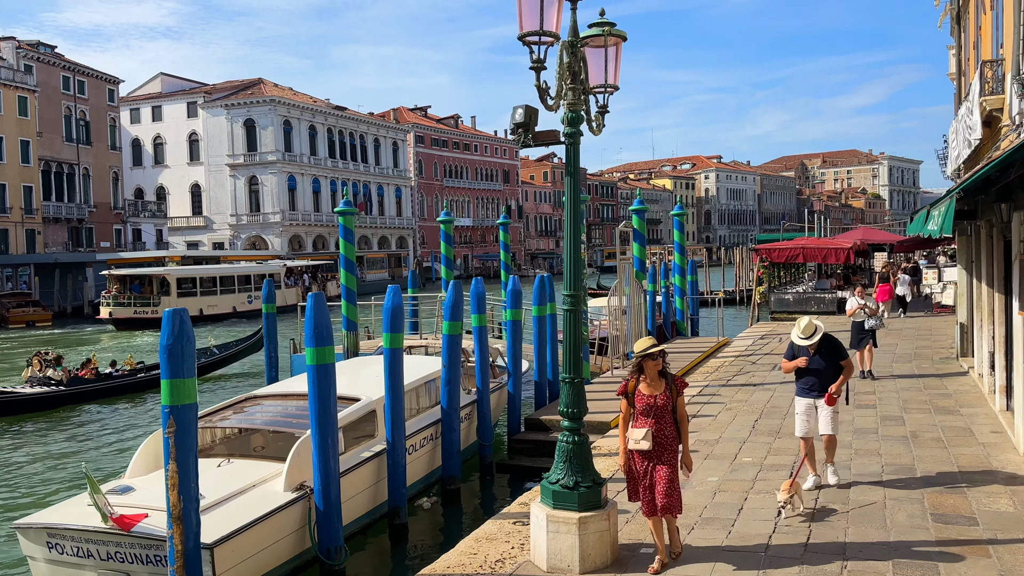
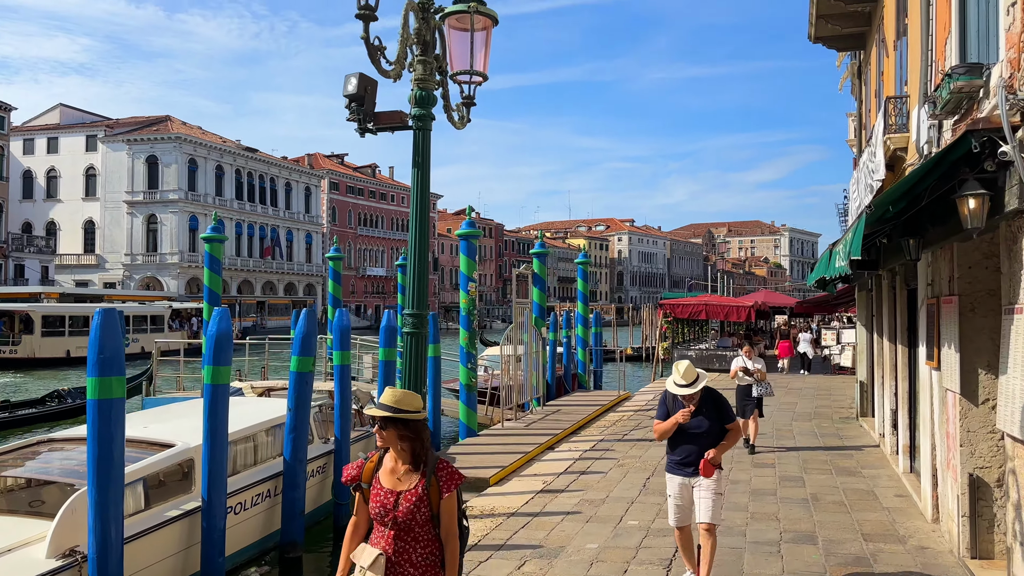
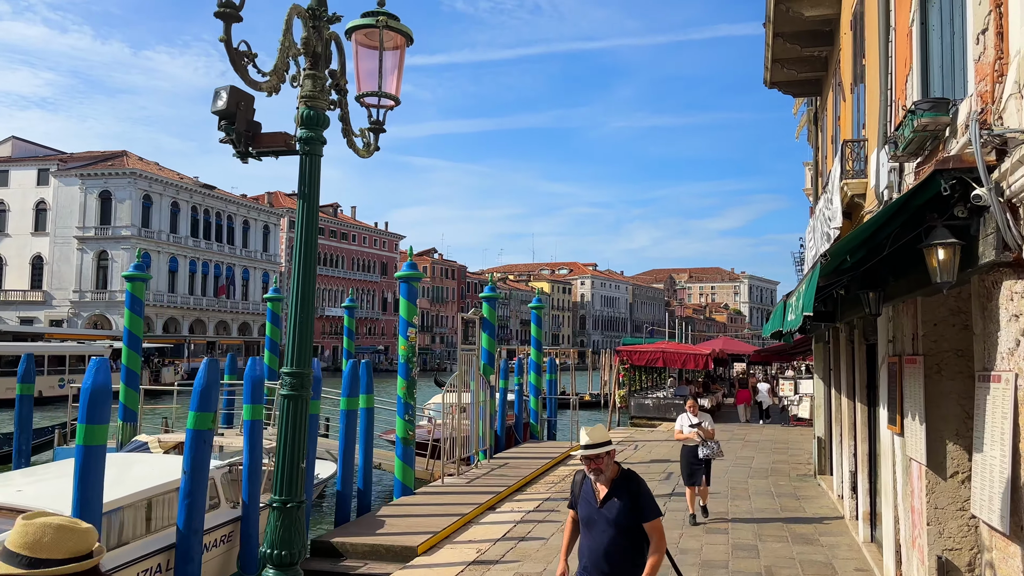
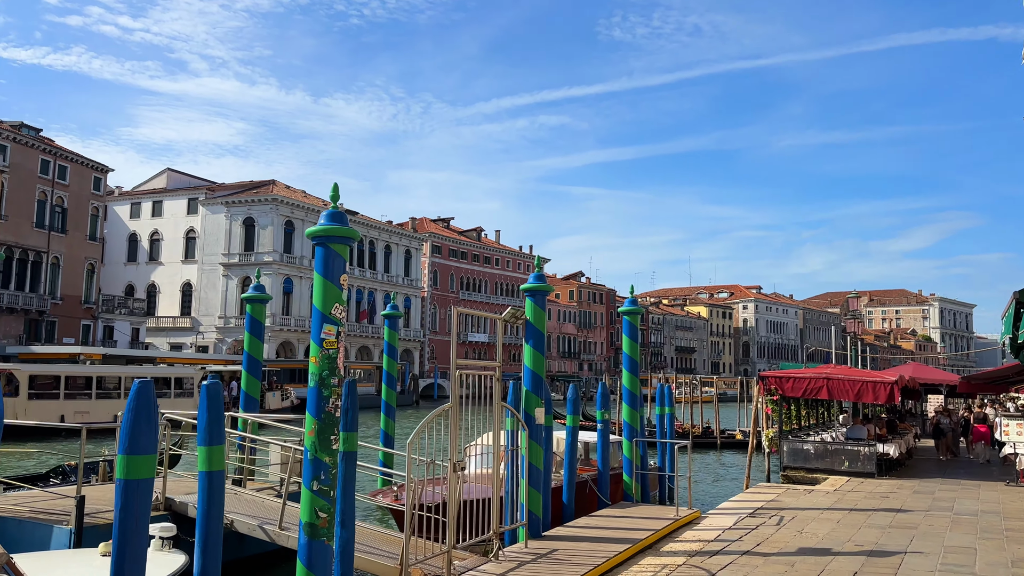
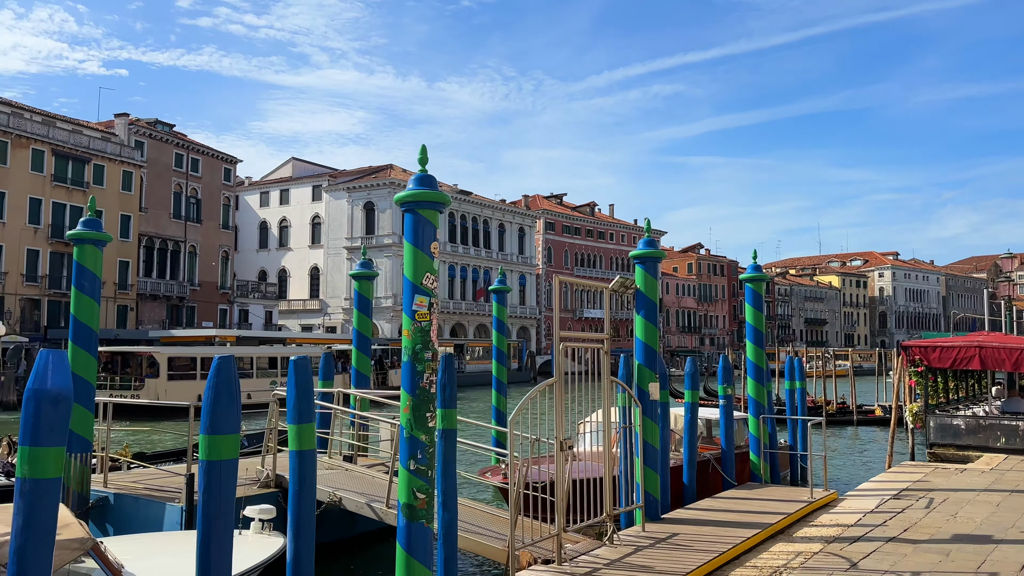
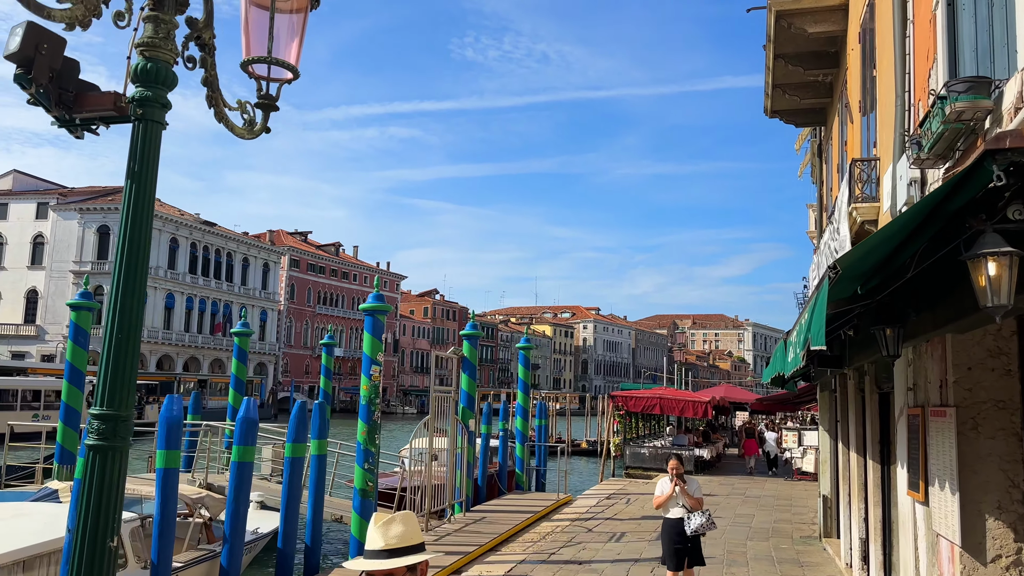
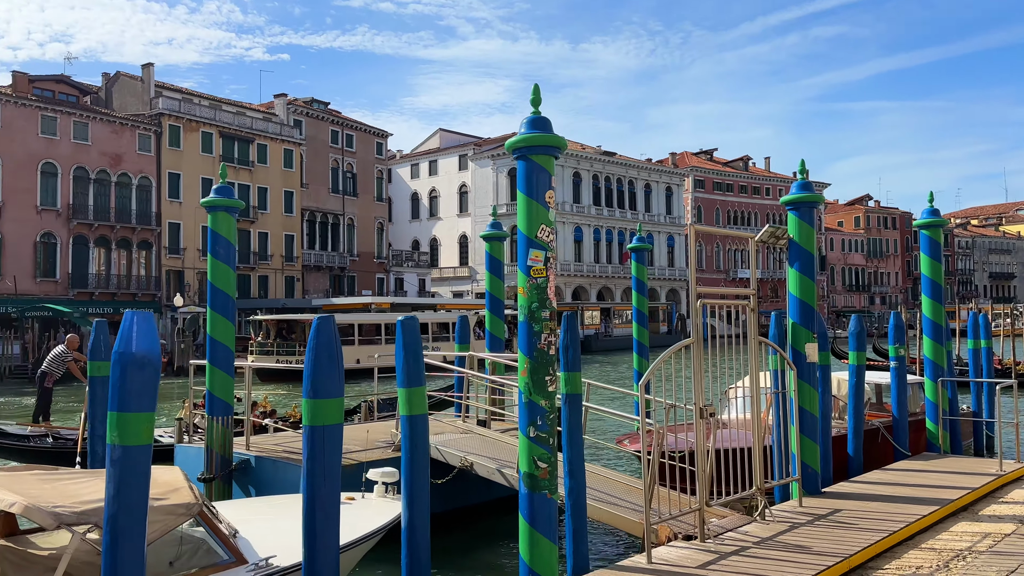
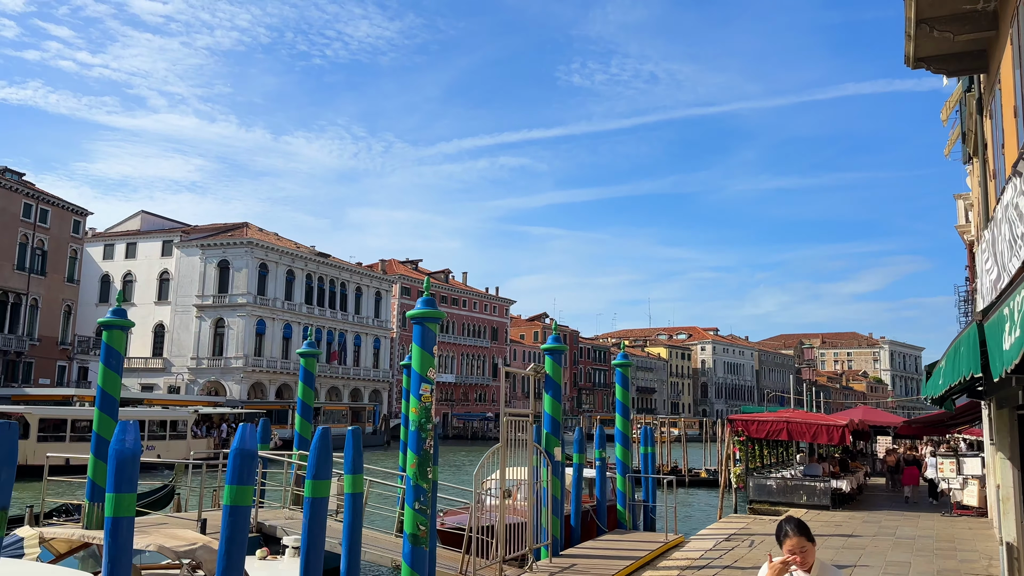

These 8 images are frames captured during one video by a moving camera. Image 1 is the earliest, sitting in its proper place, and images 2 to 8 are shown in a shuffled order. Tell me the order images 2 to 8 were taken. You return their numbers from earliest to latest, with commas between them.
2, 3, 6, 8, 4, 5, 7
